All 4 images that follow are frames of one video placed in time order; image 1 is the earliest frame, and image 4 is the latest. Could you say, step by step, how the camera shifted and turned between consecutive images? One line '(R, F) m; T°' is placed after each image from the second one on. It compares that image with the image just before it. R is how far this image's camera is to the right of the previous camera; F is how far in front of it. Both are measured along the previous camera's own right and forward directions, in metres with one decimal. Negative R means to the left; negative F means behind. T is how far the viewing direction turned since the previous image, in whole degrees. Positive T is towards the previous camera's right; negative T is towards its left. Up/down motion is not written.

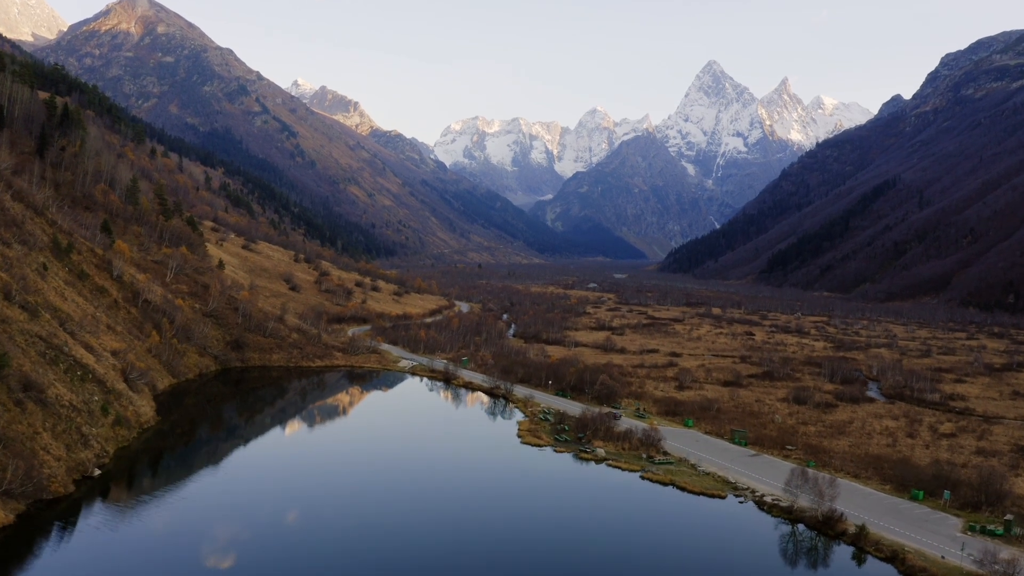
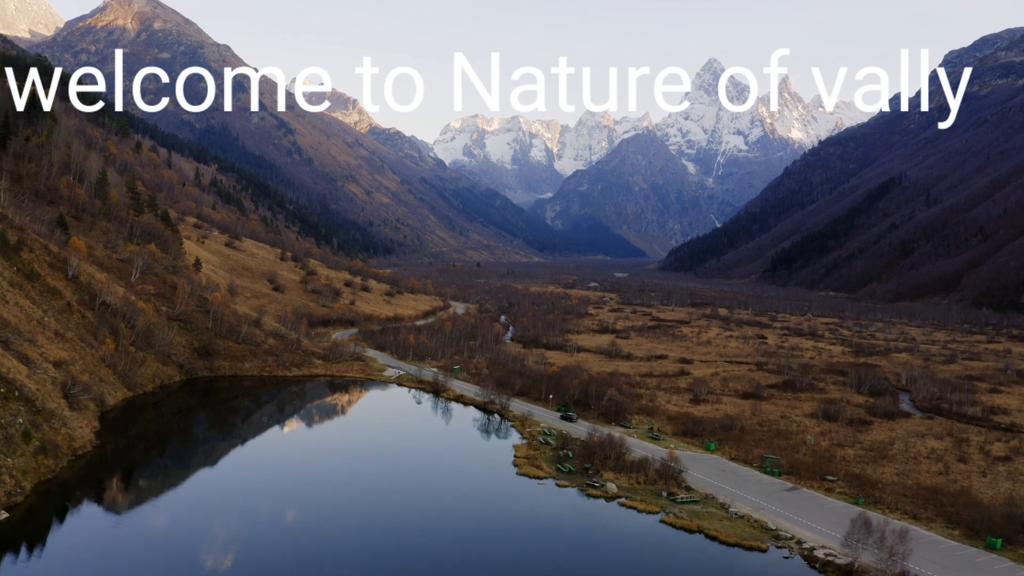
(+0.3, +7.7) m; 0°
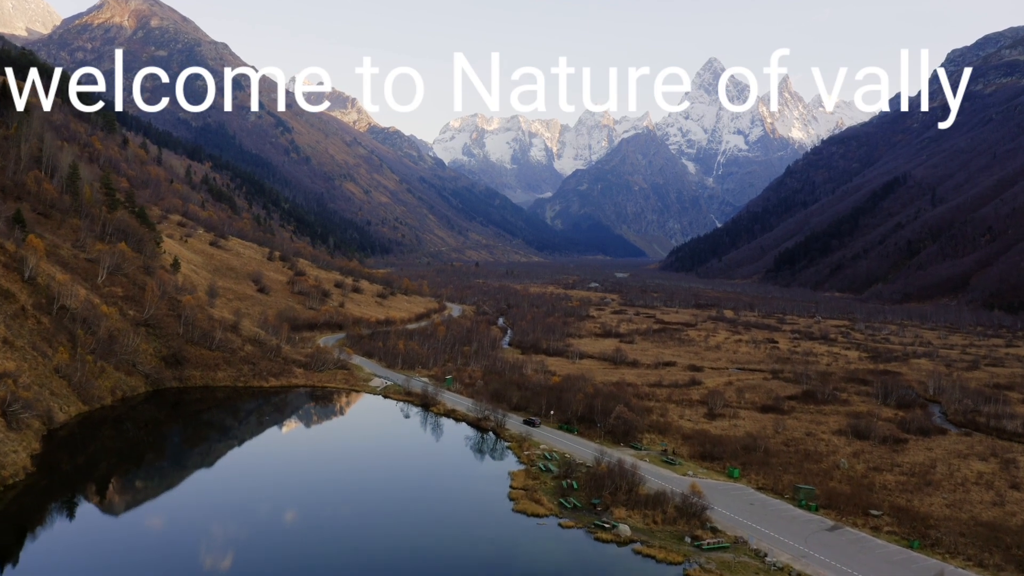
(+0.2, +6.3) m; 0°
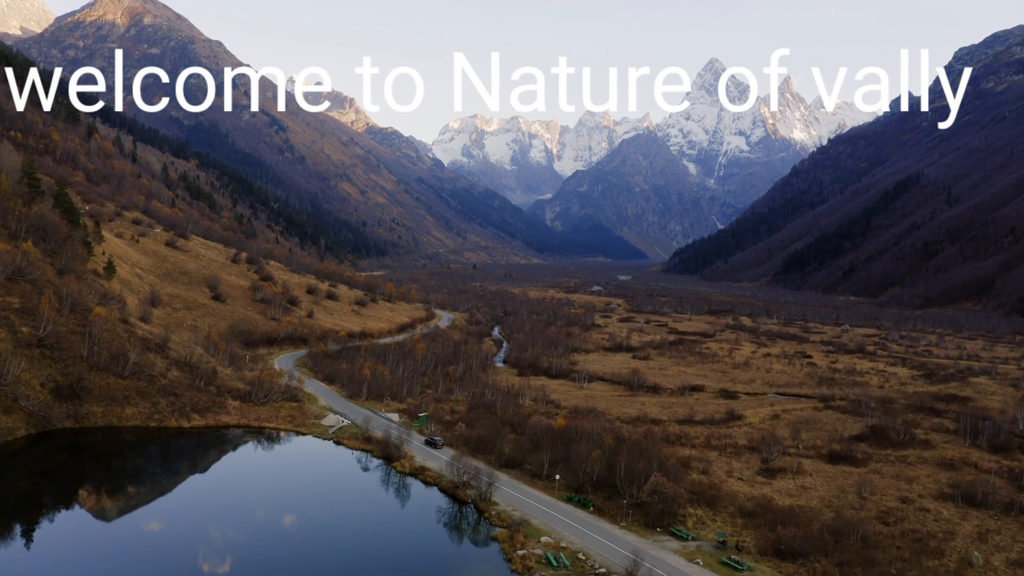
(+0.6, +15.4) m; 0°
